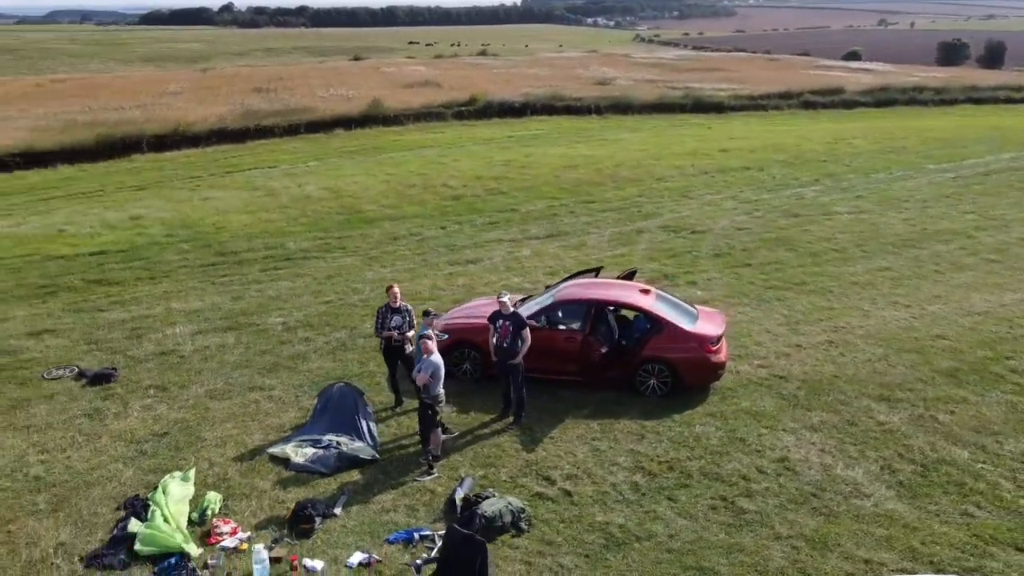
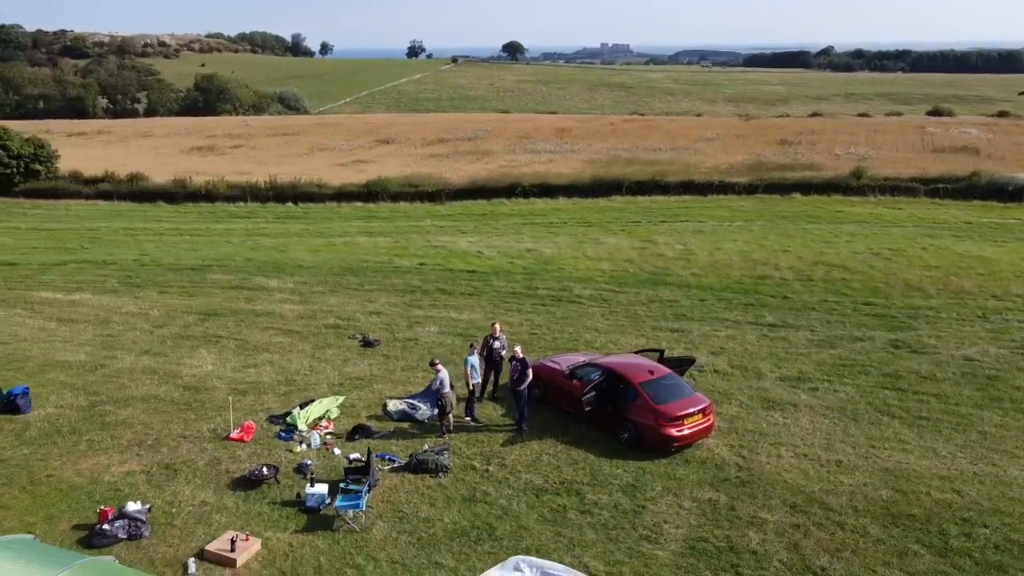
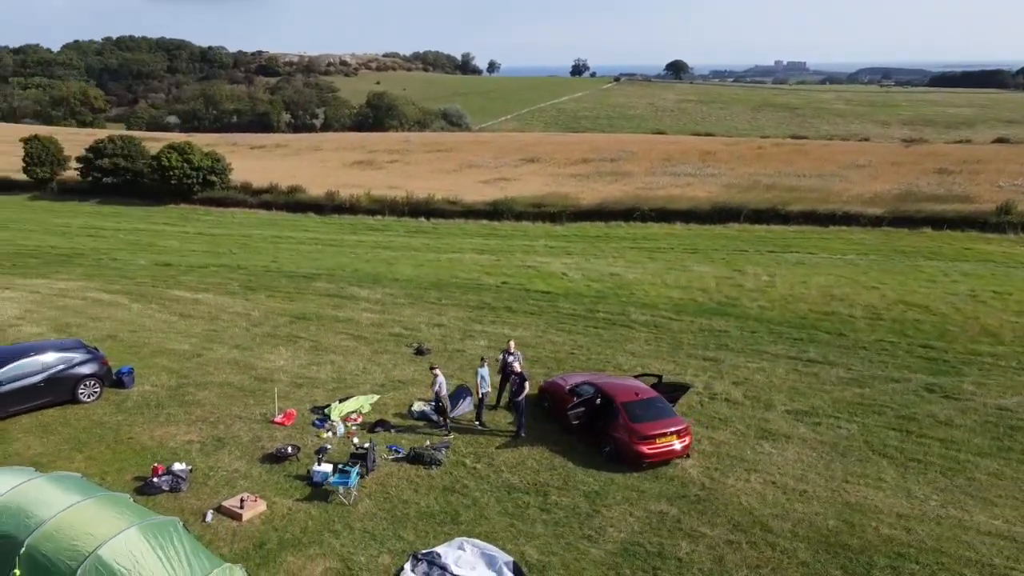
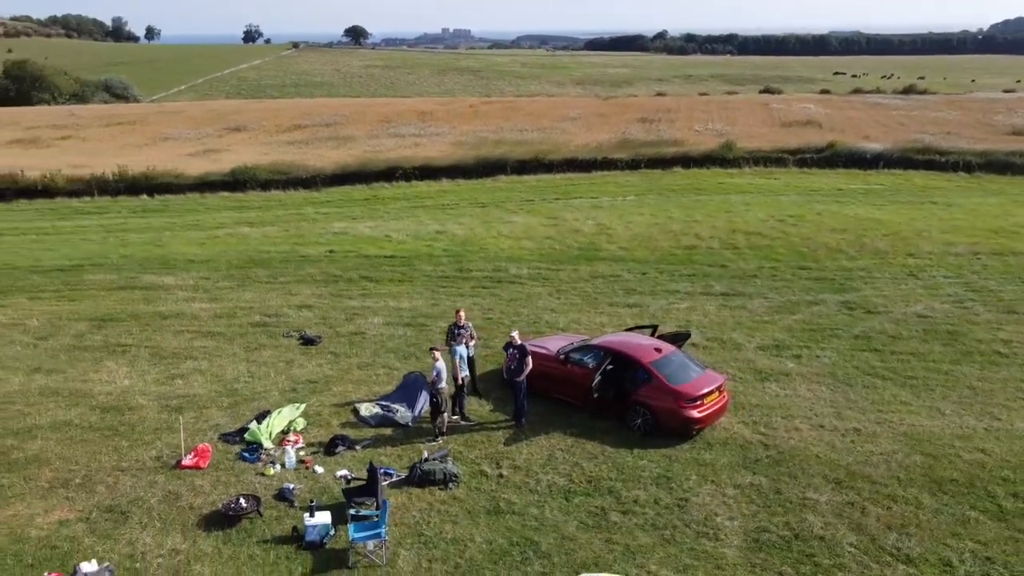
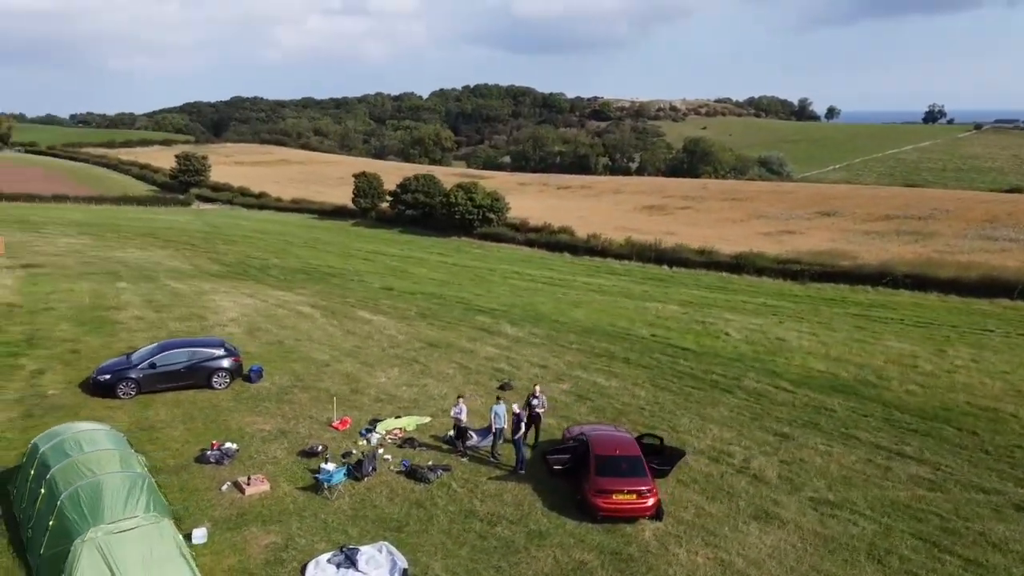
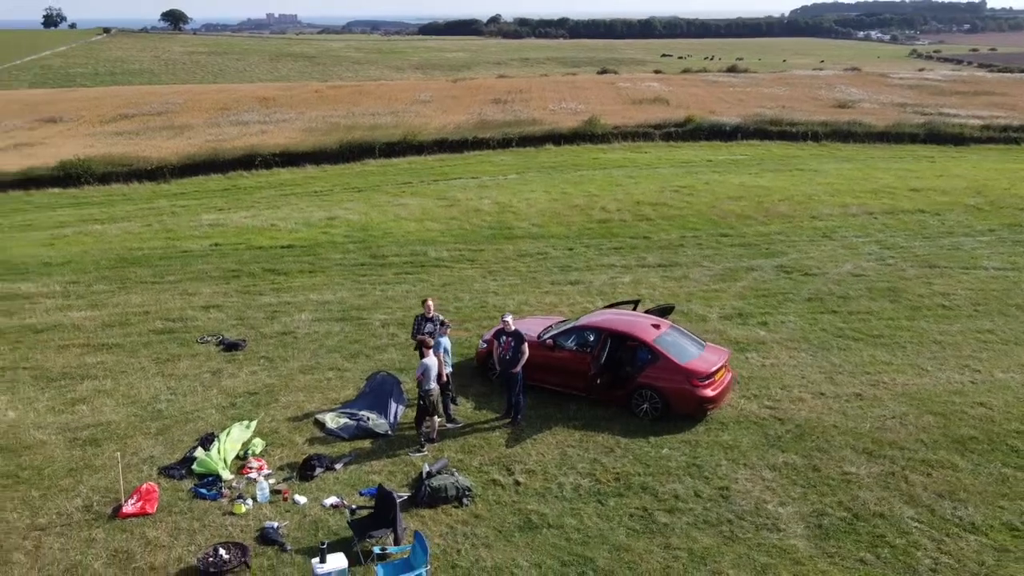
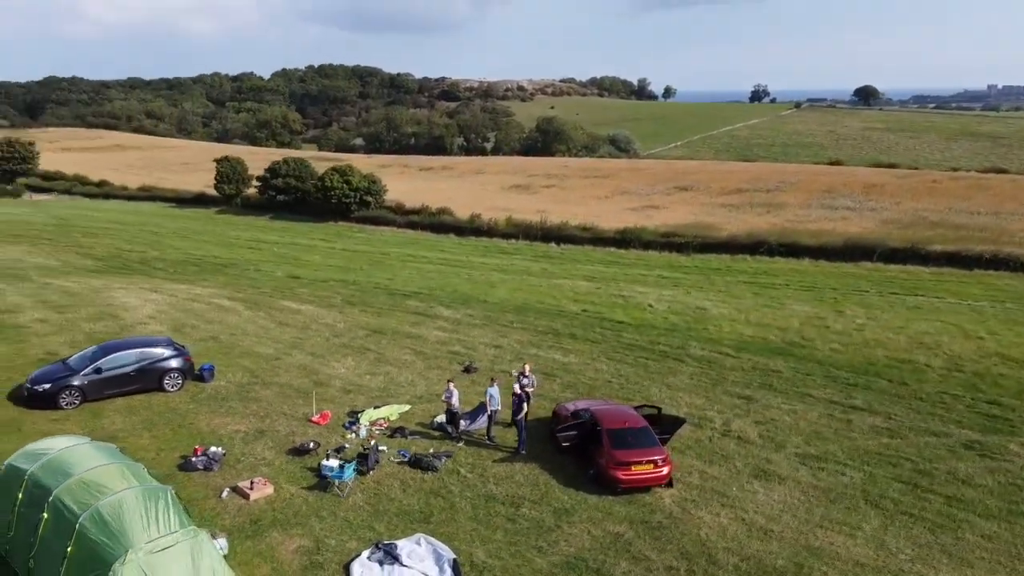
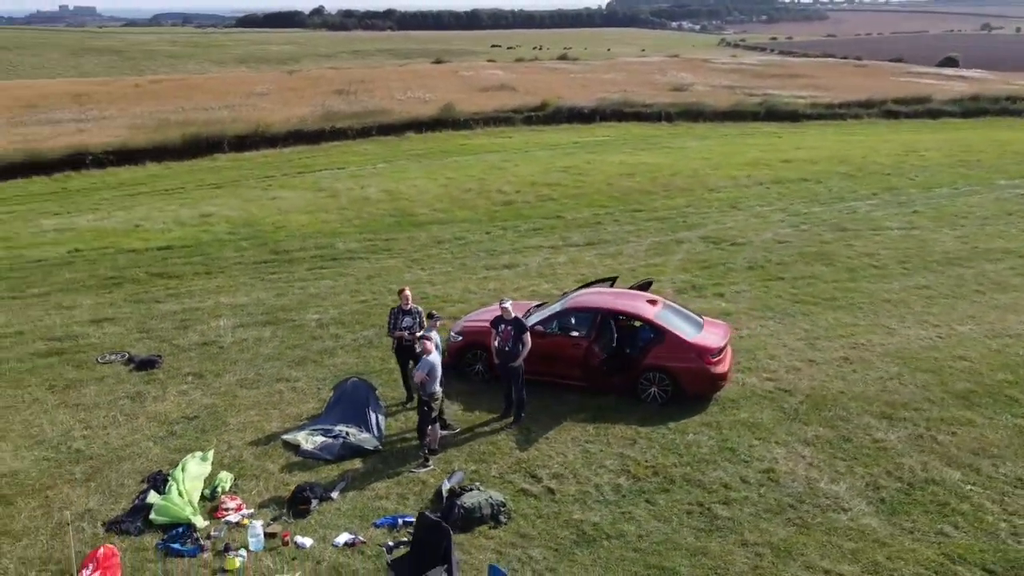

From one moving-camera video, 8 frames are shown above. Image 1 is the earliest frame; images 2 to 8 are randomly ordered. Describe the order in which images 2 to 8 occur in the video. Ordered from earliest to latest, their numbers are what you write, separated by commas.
8, 6, 4, 2, 3, 7, 5
